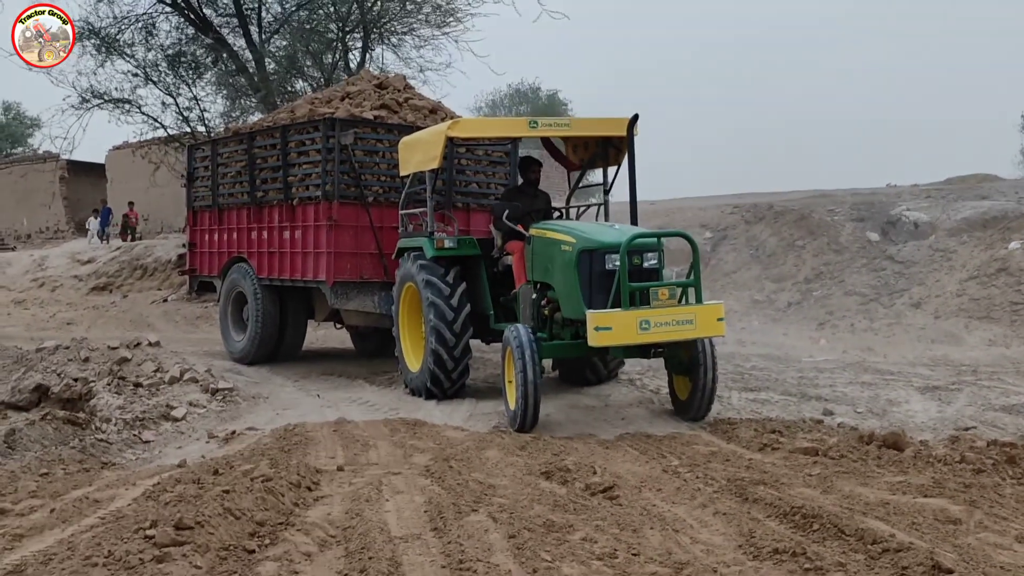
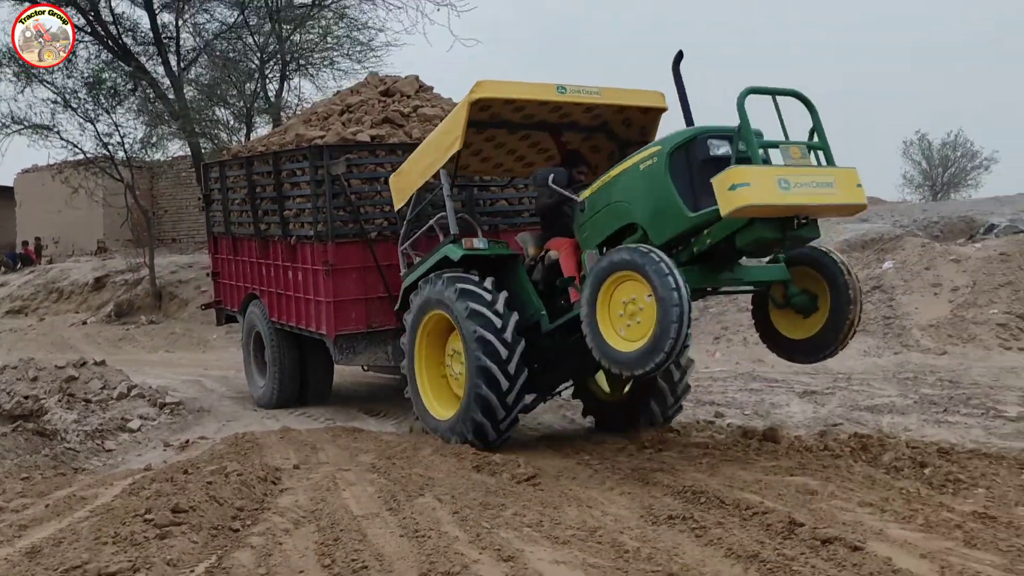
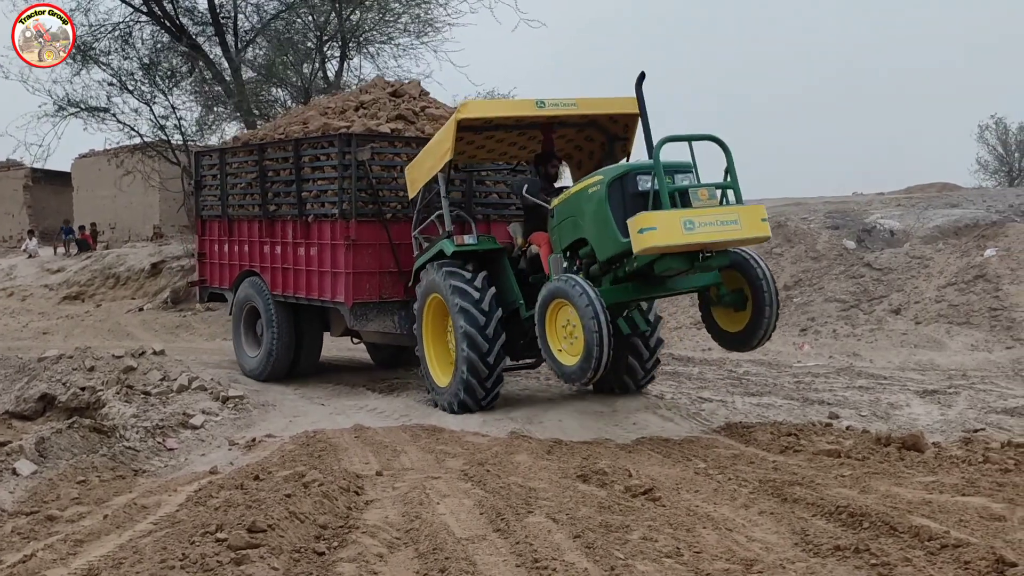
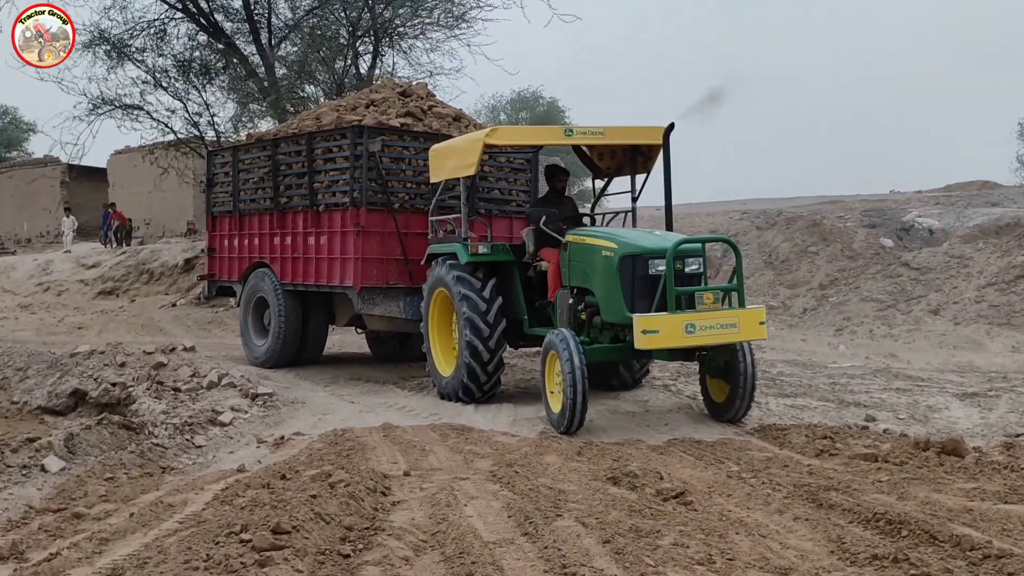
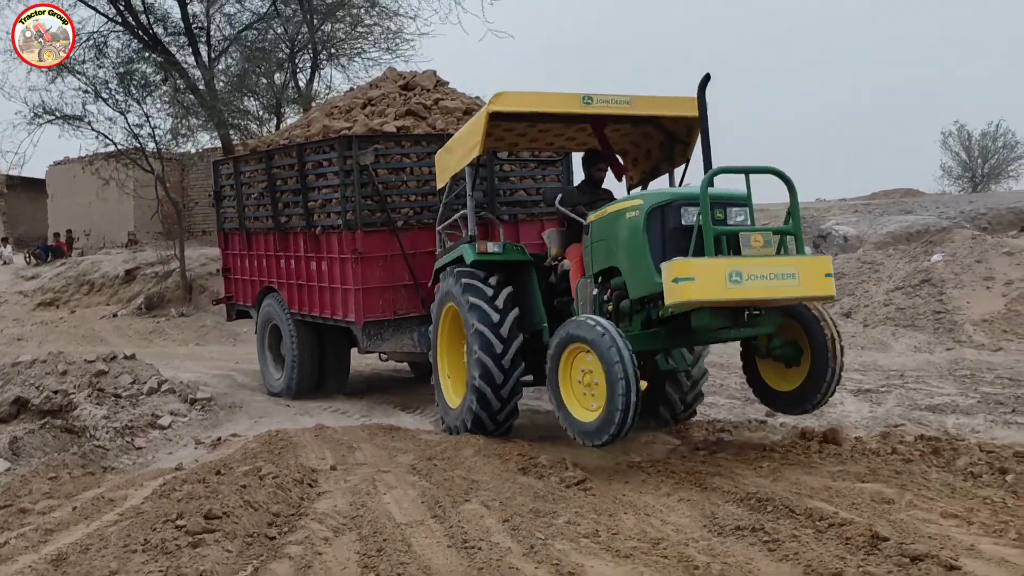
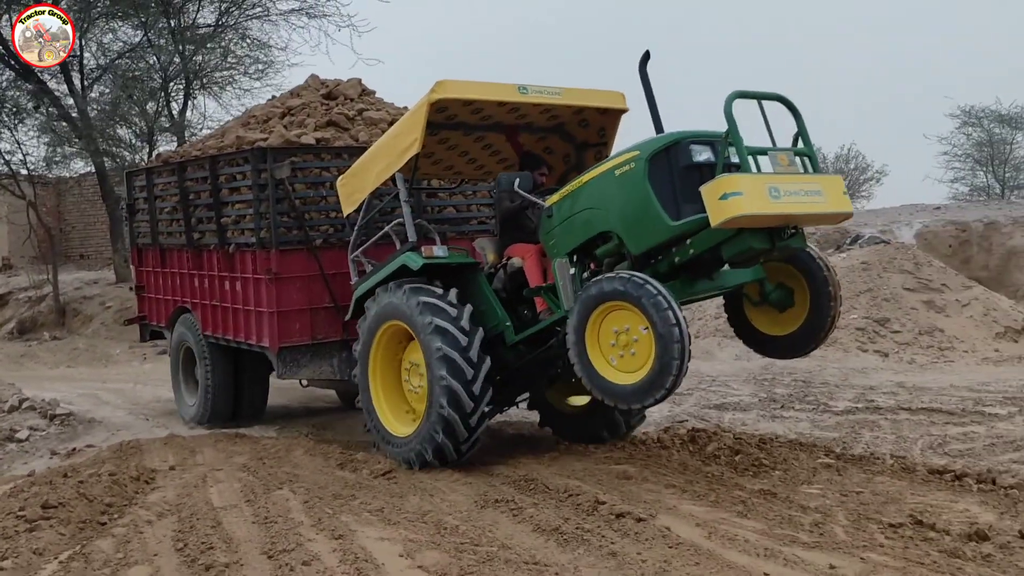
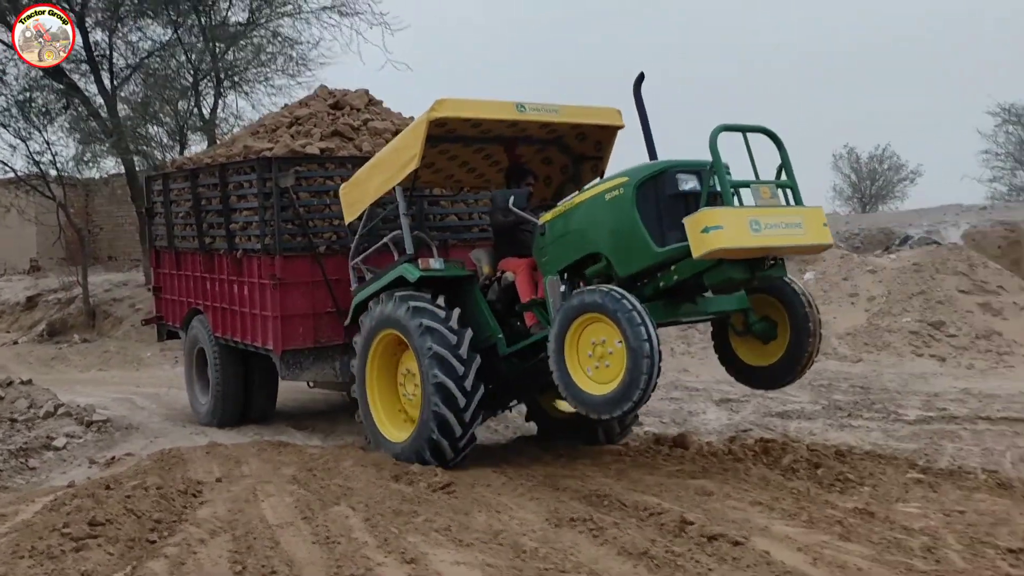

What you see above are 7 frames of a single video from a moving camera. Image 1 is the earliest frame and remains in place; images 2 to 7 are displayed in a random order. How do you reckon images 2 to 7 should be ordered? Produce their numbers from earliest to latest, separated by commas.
4, 3, 5, 2, 7, 6
